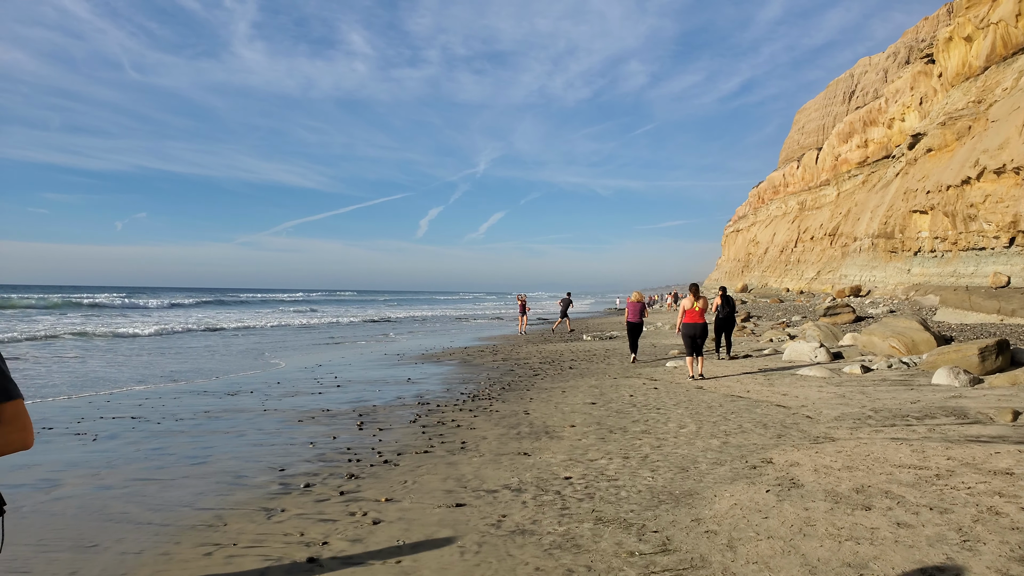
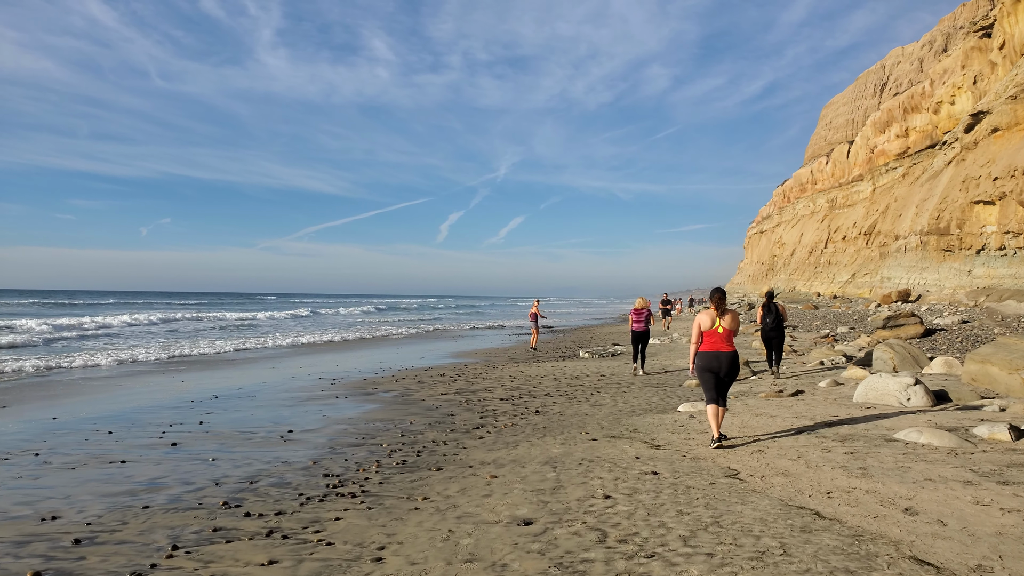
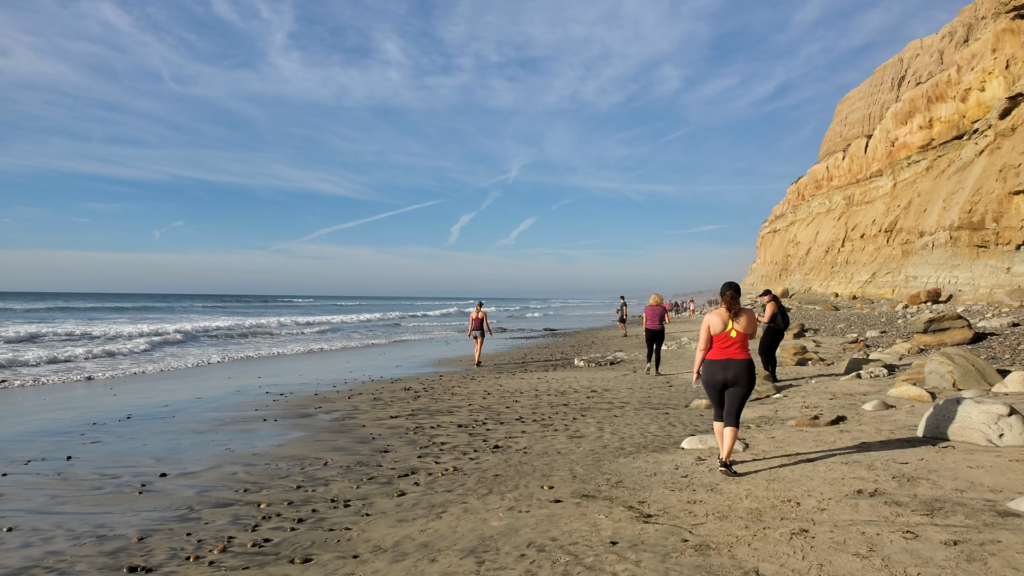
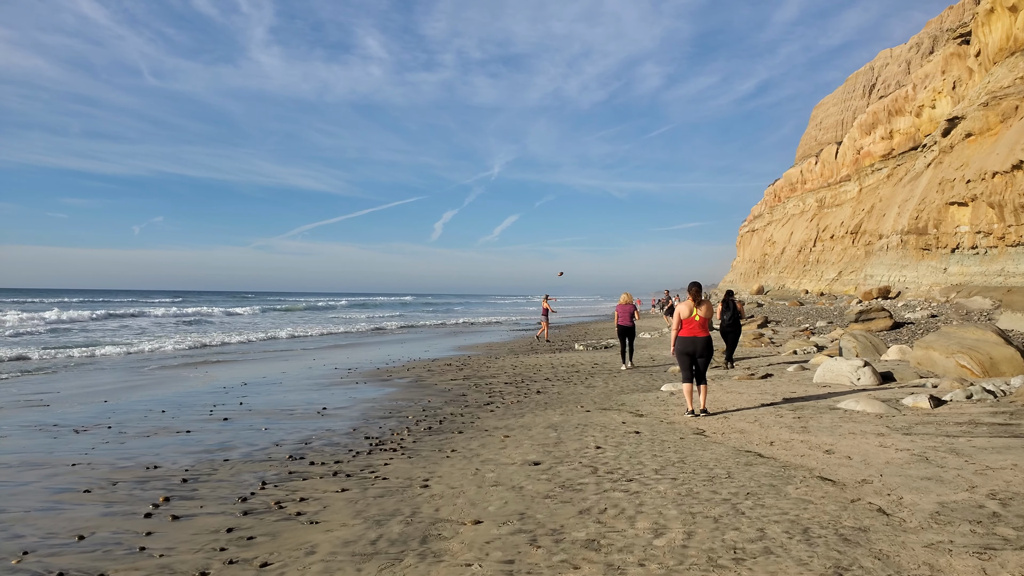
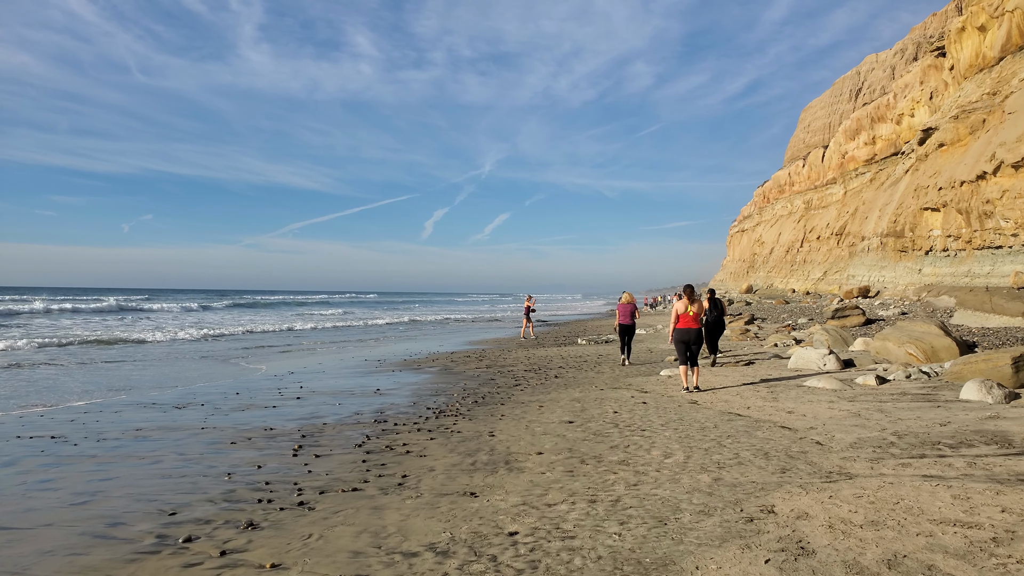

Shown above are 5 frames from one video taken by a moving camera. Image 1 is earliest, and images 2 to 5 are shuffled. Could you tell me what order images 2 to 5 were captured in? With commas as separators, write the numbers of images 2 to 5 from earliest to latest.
5, 4, 2, 3
